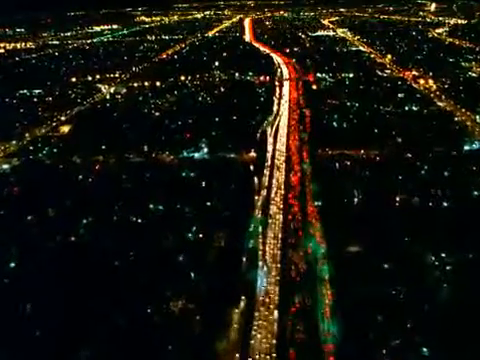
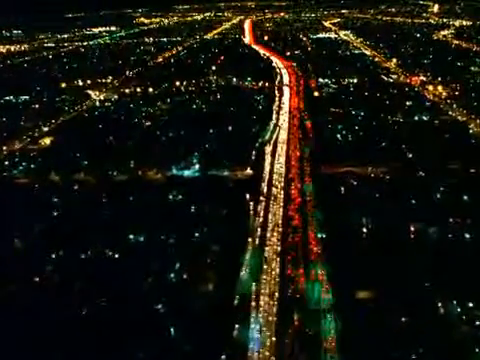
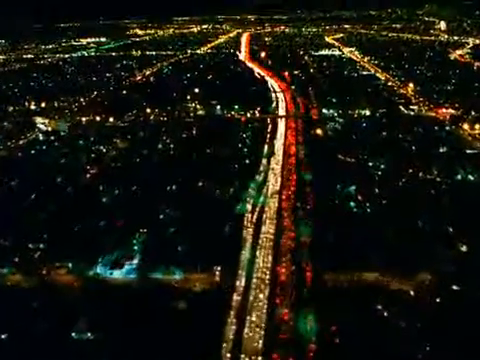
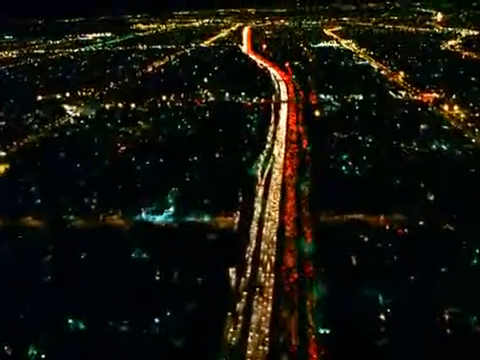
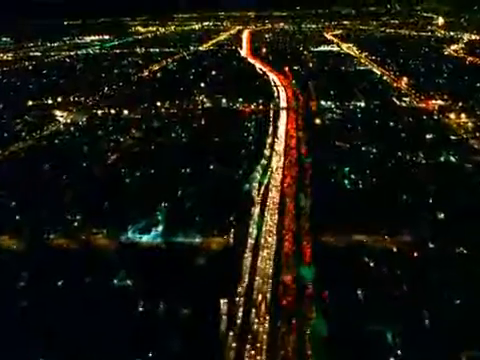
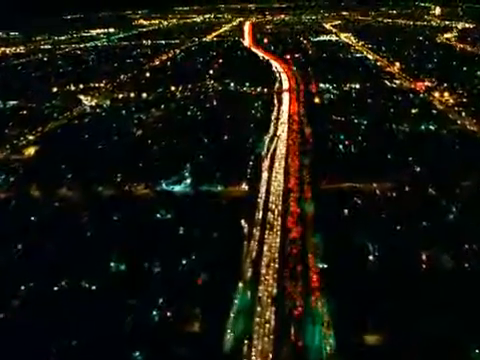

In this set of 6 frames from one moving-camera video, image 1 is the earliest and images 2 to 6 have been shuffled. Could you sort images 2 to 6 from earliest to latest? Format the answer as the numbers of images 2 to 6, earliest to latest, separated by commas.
2, 6, 4, 5, 3
